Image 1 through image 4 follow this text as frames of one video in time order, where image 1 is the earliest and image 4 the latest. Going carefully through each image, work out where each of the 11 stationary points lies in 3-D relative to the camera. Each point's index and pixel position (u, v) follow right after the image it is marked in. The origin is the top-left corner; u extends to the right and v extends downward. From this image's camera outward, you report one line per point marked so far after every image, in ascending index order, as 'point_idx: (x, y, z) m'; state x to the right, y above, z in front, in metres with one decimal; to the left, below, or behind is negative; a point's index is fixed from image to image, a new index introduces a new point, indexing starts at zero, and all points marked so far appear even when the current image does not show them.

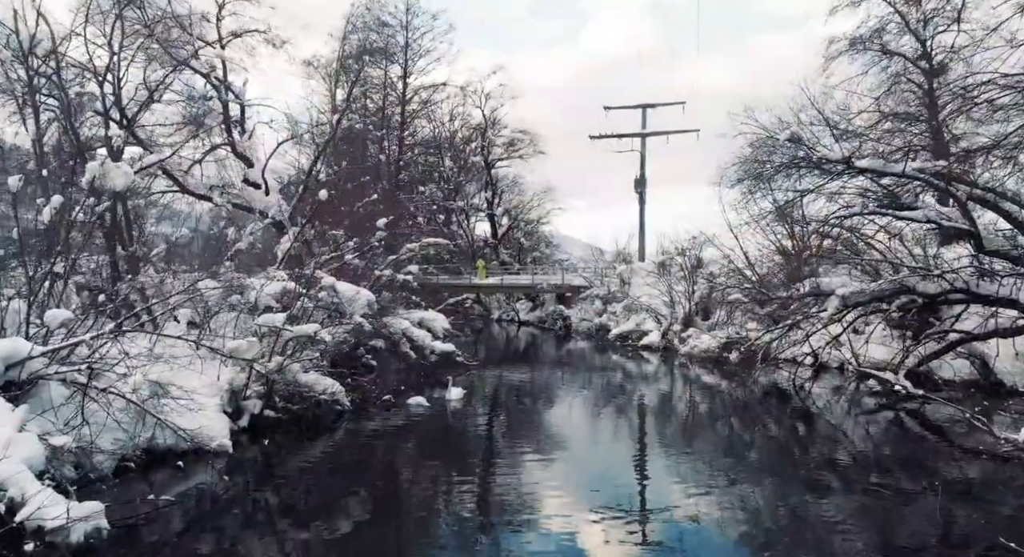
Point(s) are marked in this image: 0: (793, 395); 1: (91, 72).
0: (+7.3, -3.0, +19.7) m
1: (-7.3, +3.6, +13.2) m
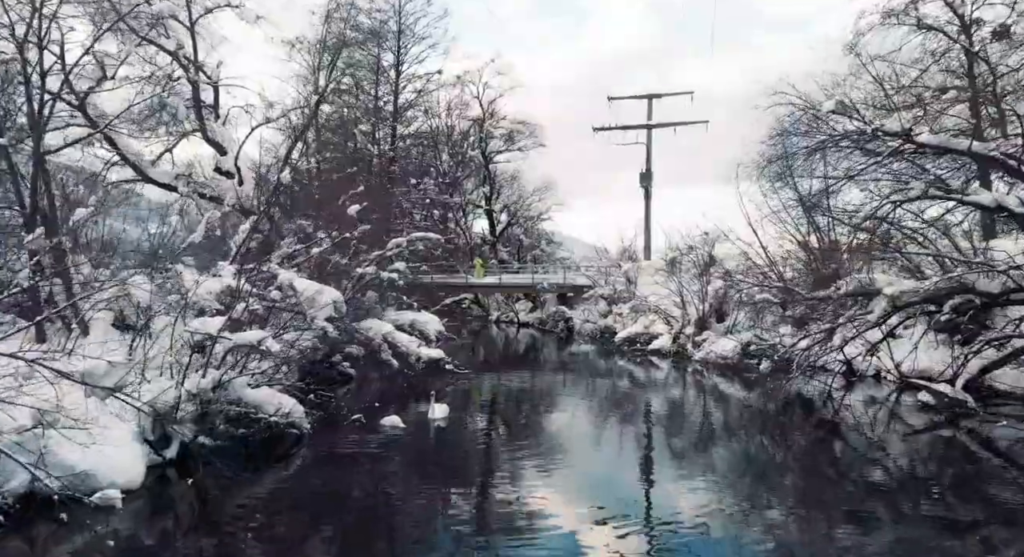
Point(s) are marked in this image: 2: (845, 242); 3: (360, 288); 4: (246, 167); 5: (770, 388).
0: (+7.2, -3.0, +17.7) m
1: (-7.3, +3.6, +11.3) m
2: (+7.5, +0.8, +17.3) m
3: (-3.7, -0.2, +18.6) m
4: (-6.7, +2.8, +19.4) m
5: (+6.6, -2.8, +19.2) m
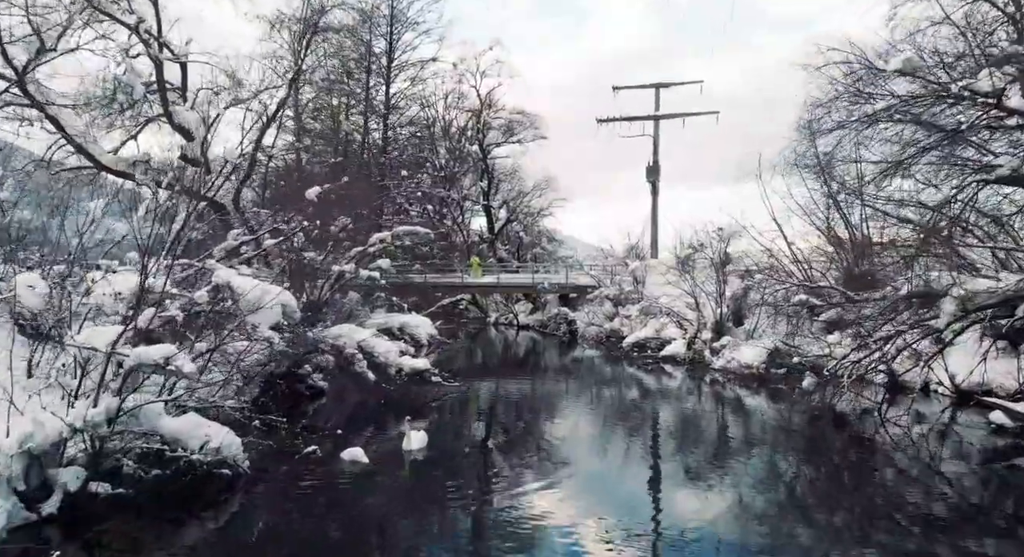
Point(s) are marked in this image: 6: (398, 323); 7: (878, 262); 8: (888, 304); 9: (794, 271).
0: (+7.1, -2.9, +15.7) m
1: (-7.4, +3.6, +9.3) m
2: (+7.4, +0.8, +15.3) m
3: (-3.8, -0.2, +16.6) m
4: (-6.8, +2.8, +17.4) m
5: (+6.5, -2.7, +17.2) m
6: (-2.9, -1.1, +19.6) m
7: (+7.3, +0.3, +15.3) m
8: (+6.2, -0.4, +12.5) m
9: (+6.9, +0.2, +18.8) m
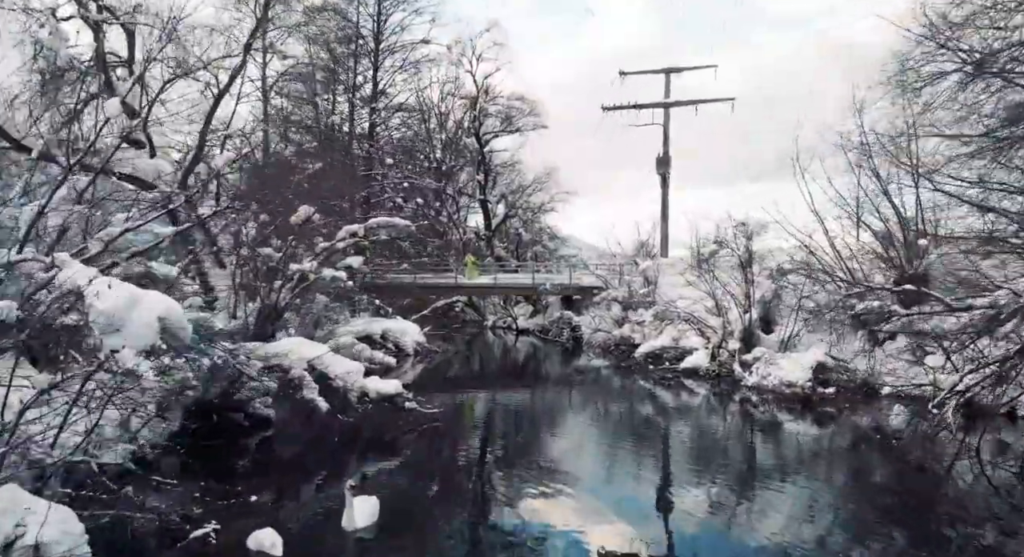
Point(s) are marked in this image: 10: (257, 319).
0: (+7.0, -3.0, +13.1) m
1: (-7.5, +3.6, +6.7) m
2: (+7.3, +0.8, +12.6) m
3: (-3.9, -0.2, +14.0) m
4: (-6.9, +2.8, +14.8) m
5: (+6.4, -2.8, +14.6) m
6: (-3.0, -1.1, +16.9) m
7: (+7.2, +0.3, +12.7) m
8: (+6.1, -0.4, +9.9) m
9: (+6.9, +0.2, +16.2) m
10: (-4.5, -0.7, +13.6) m
